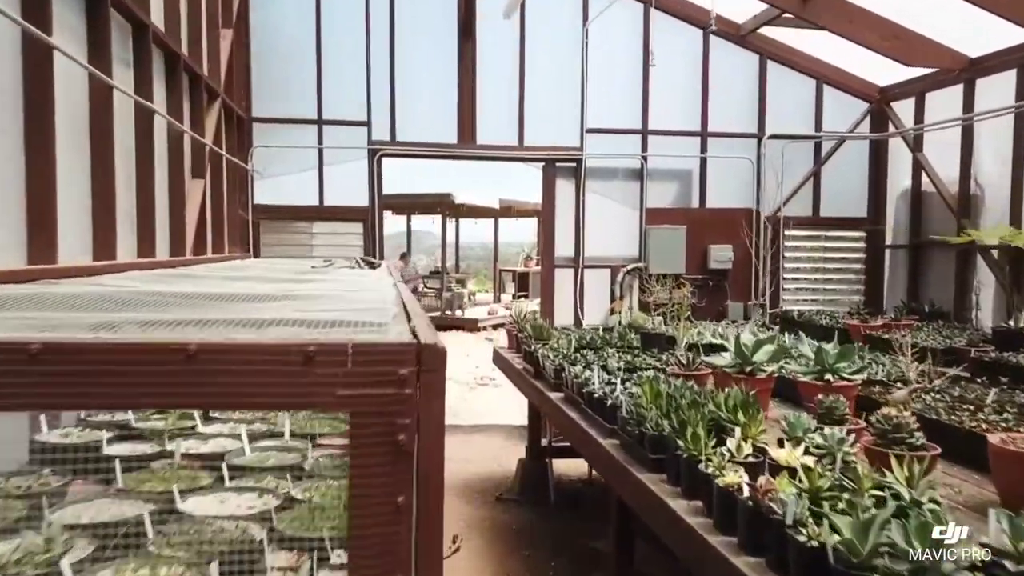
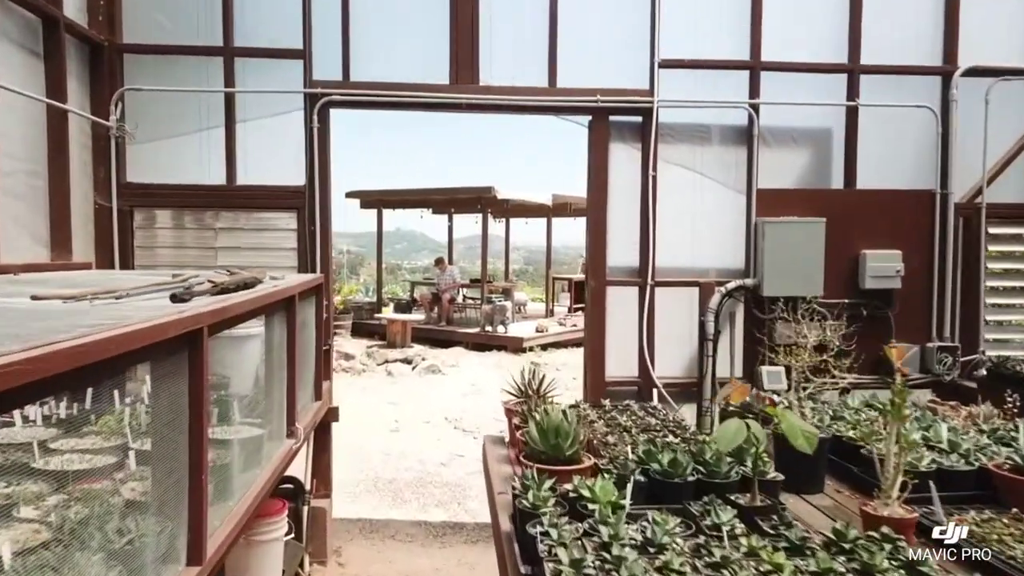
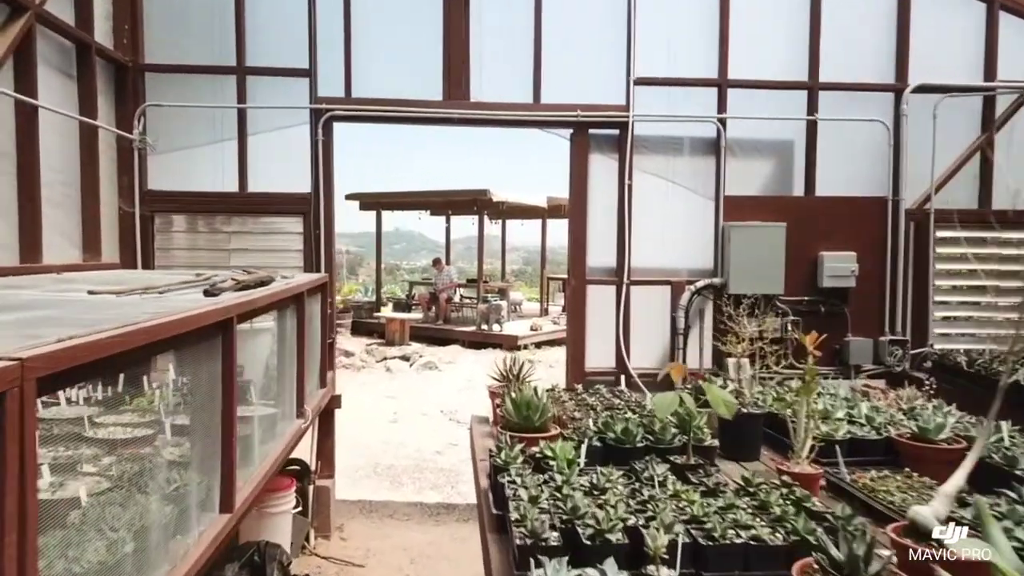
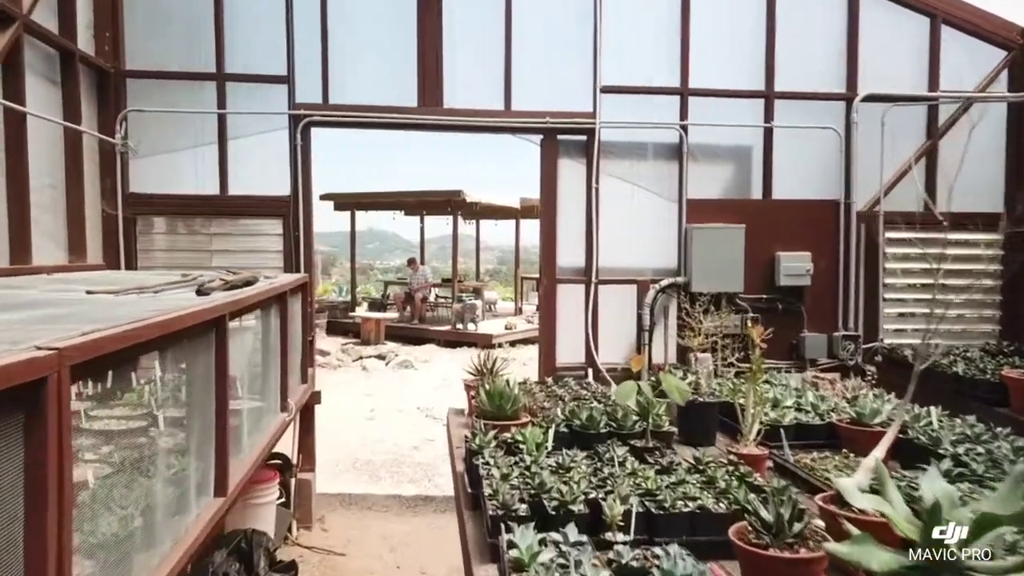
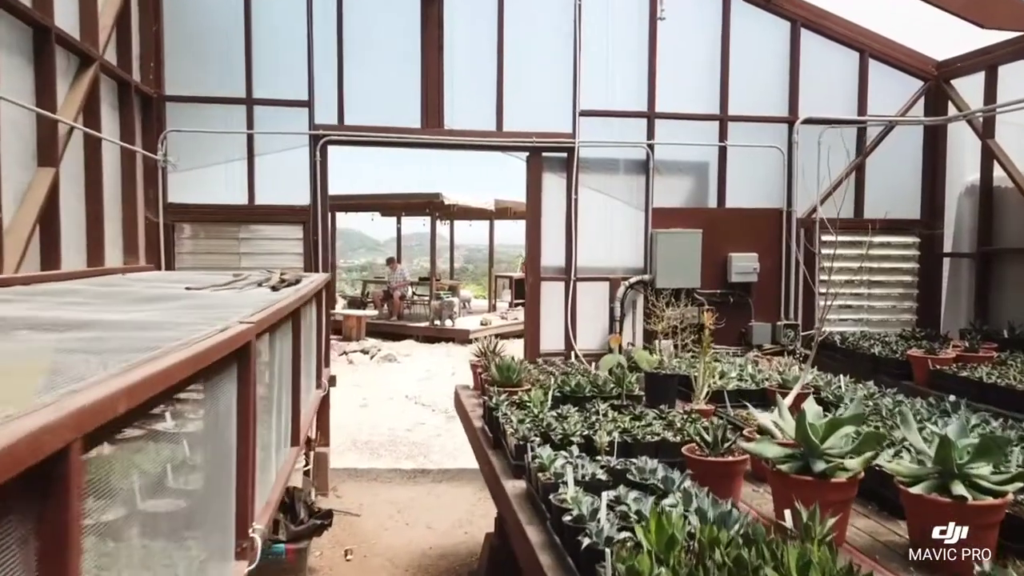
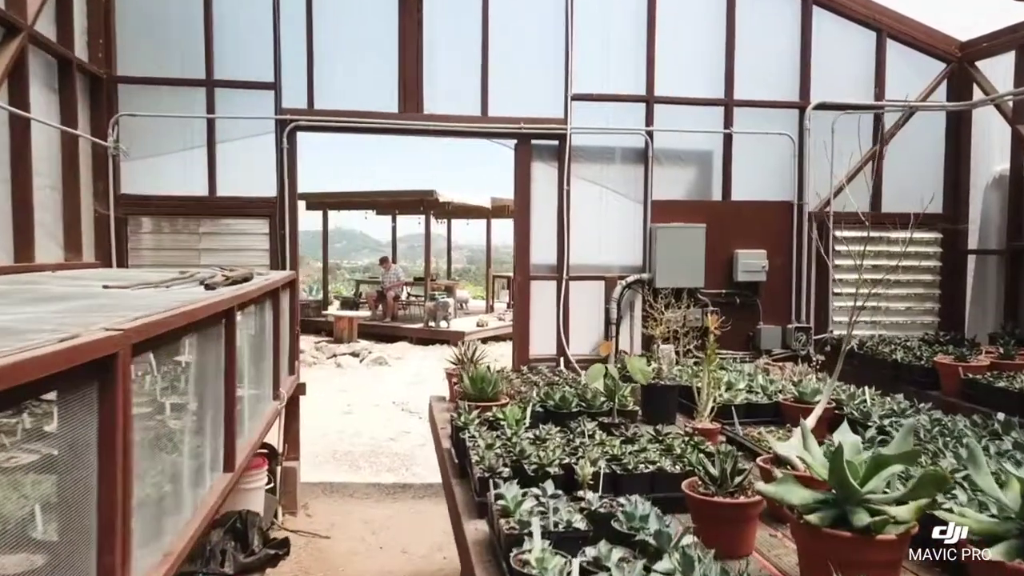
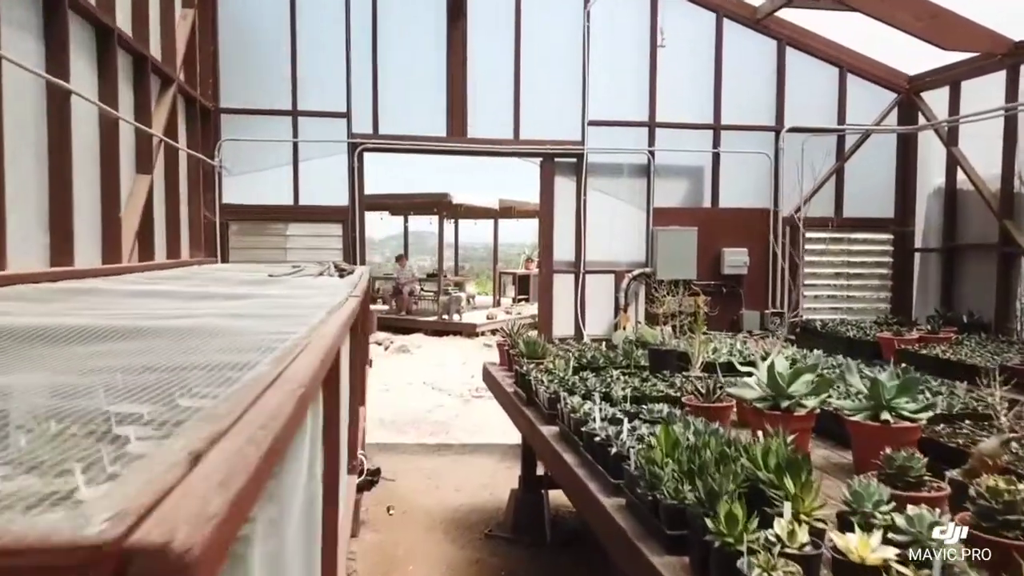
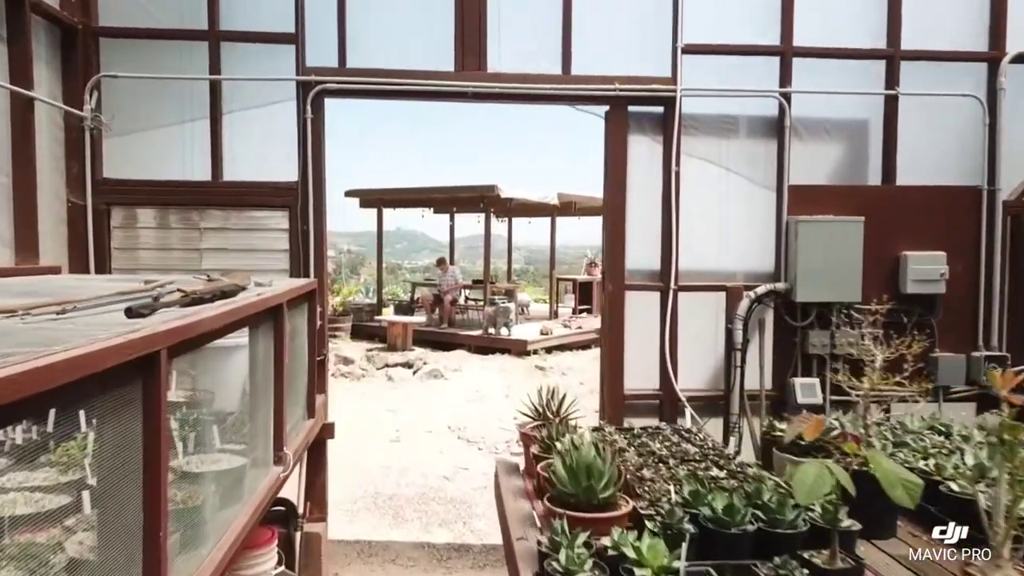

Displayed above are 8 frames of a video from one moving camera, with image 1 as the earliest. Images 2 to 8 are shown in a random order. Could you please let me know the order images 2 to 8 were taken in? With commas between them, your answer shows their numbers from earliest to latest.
7, 5, 6, 4, 3, 2, 8
